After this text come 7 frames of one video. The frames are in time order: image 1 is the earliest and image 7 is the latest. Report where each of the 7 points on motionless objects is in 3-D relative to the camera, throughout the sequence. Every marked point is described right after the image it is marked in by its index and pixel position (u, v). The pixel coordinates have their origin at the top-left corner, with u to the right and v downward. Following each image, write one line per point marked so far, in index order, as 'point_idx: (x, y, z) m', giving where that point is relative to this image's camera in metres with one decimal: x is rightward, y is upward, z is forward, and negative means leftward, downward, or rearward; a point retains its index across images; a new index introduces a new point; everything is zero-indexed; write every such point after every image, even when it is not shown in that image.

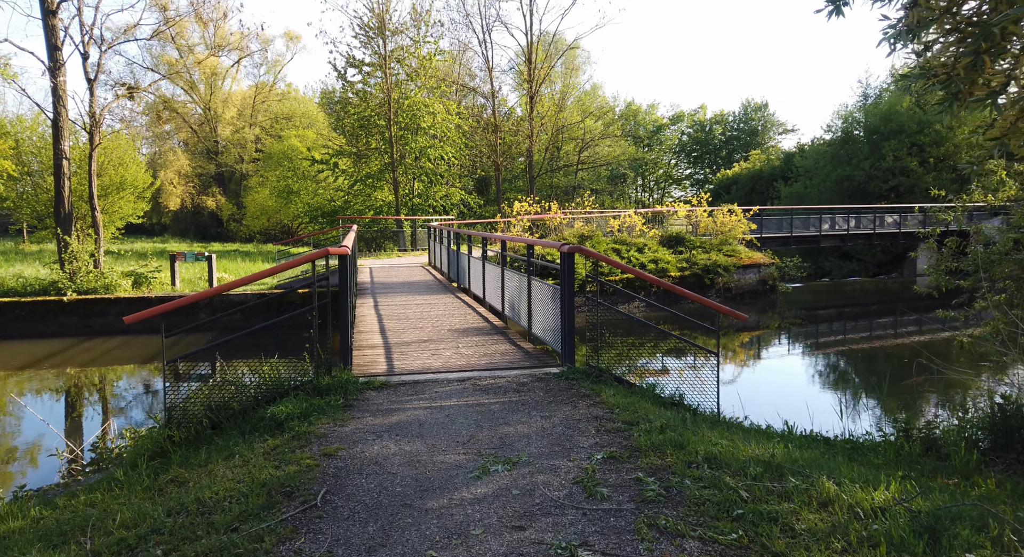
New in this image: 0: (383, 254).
0: (-3.8, +0.6, +19.6) m
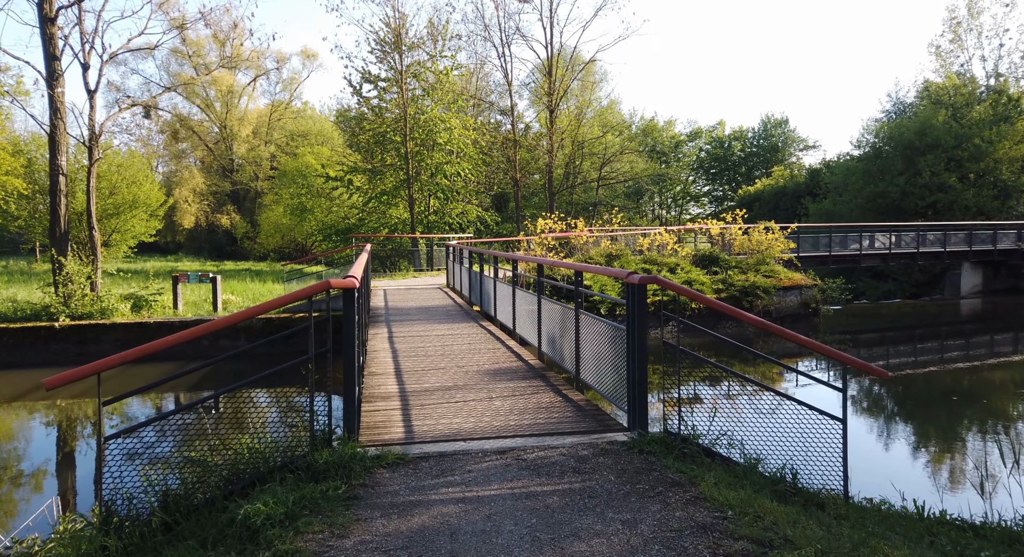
0: (-3.2, +0.1, +18.7) m
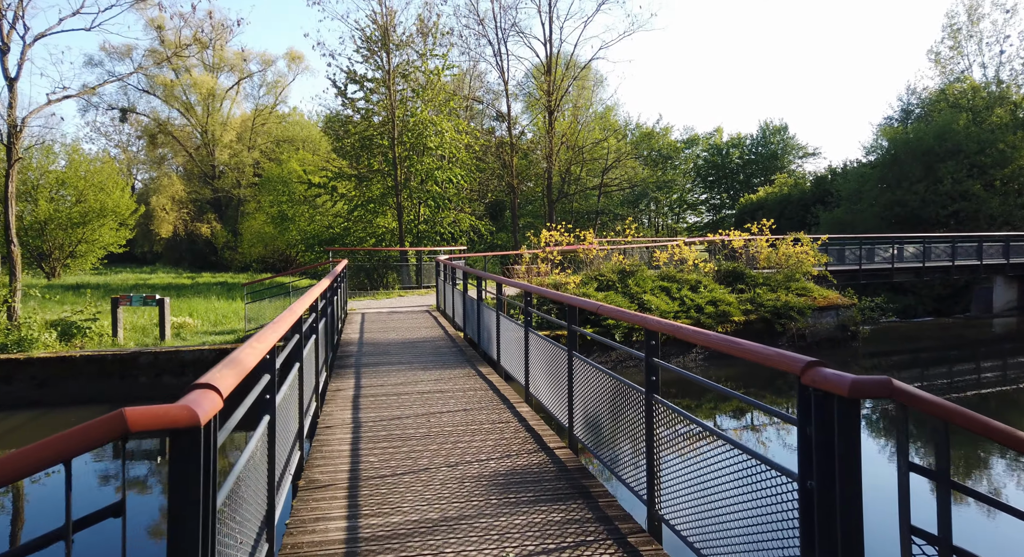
0: (-3.3, -0.4, +16.8) m
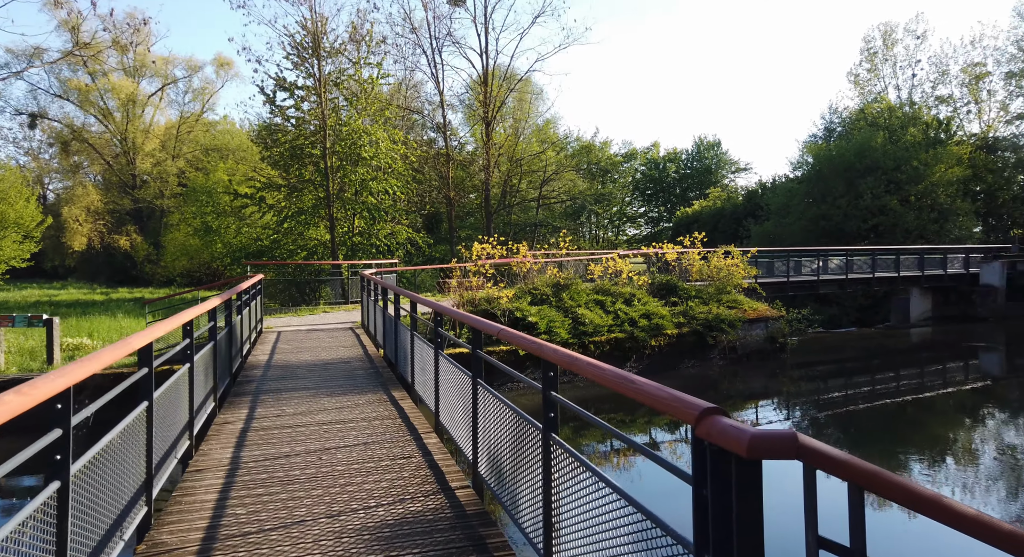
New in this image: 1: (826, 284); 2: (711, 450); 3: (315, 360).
0: (-4.9, -0.7, +16.1) m
1: (+8.6, -0.2, +18.7) m
2: (+0.4, -0.3, +1.4) m
3: (-2.1, -0.9, +7.4) m
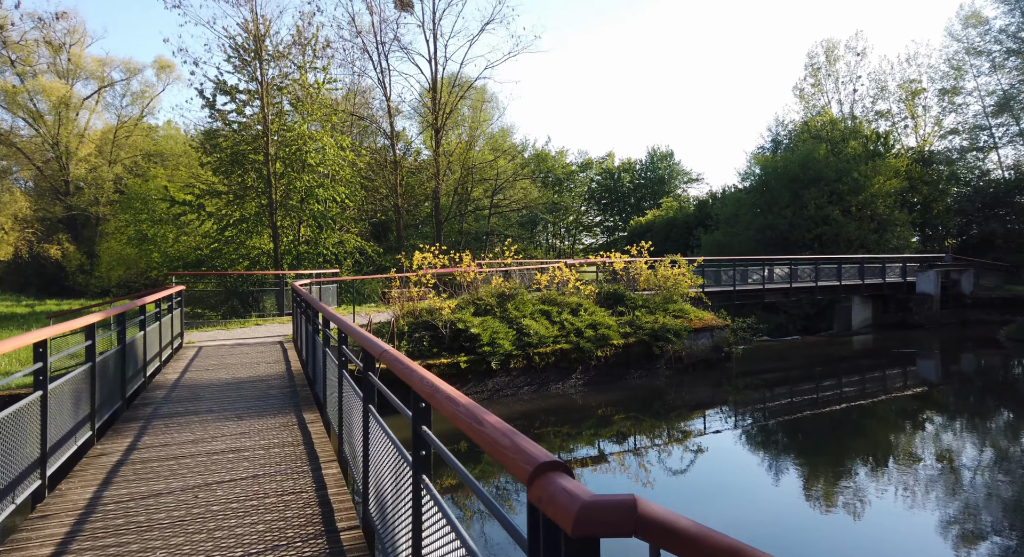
0: (-6.1, -1.0, +15.4) m
1: (+7.1, -0.4, +18.8) m
2: (+0.1, -0.4, +1.0) m
3: (-2.9, -1.0, +6.9) m
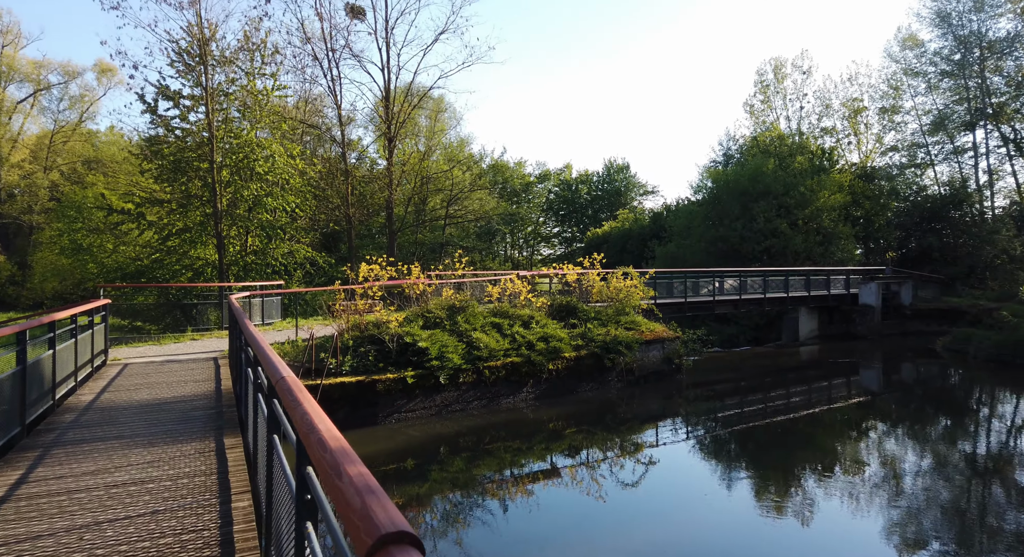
0: (-7.2, -1.2, +14.7) m
1: (+5.8, -0.7, +19.0) m
2: (-0.1, -0.4, +0.8) m
3: (-3.4, -1.1, +6.5) m
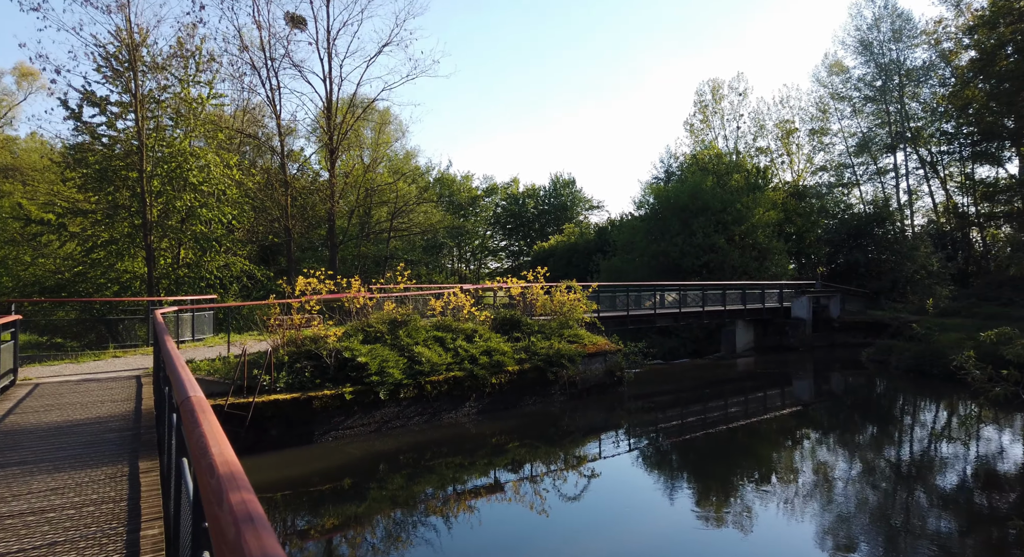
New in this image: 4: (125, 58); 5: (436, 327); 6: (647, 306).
0: (-8.4, -1.5, +14.0) m
1: (+4.2, -1.1, +19.3) m
2: (-0.3, -0.4, +0.7) m
3: (-4.0, -1.3, +6.1) m
4: (-11.1, +6.3, +19.3) m
5: (-1.6, -1.0, +13.5) m
6: (+3.7, -0.8, +18.9) m
